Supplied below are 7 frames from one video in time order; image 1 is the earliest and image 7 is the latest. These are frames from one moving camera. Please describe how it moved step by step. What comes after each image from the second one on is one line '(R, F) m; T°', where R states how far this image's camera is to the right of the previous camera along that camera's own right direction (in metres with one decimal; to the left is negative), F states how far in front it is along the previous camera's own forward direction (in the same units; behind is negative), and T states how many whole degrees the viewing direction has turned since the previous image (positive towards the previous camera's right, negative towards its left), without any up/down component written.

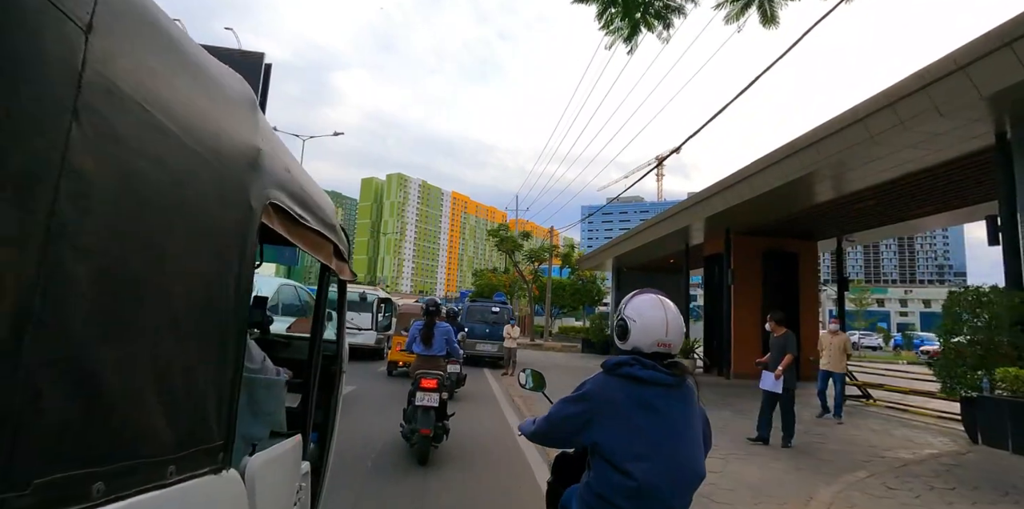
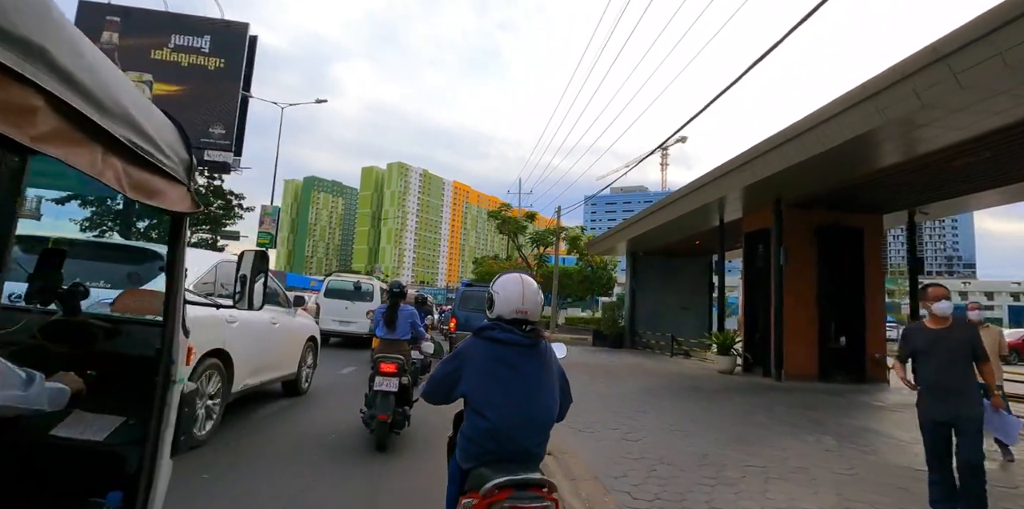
(0.0, +1.9) m; 0°
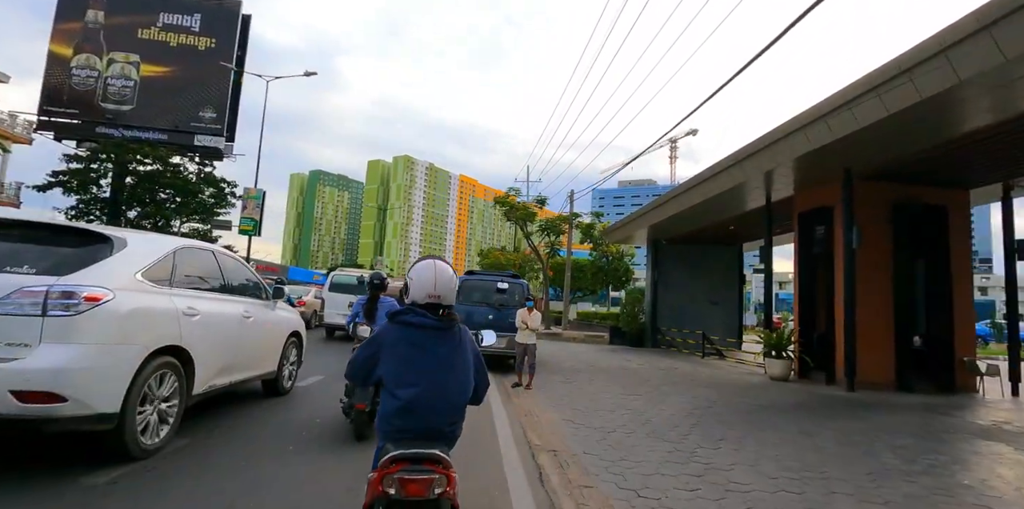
(-0.1, +1.5) m; -1°
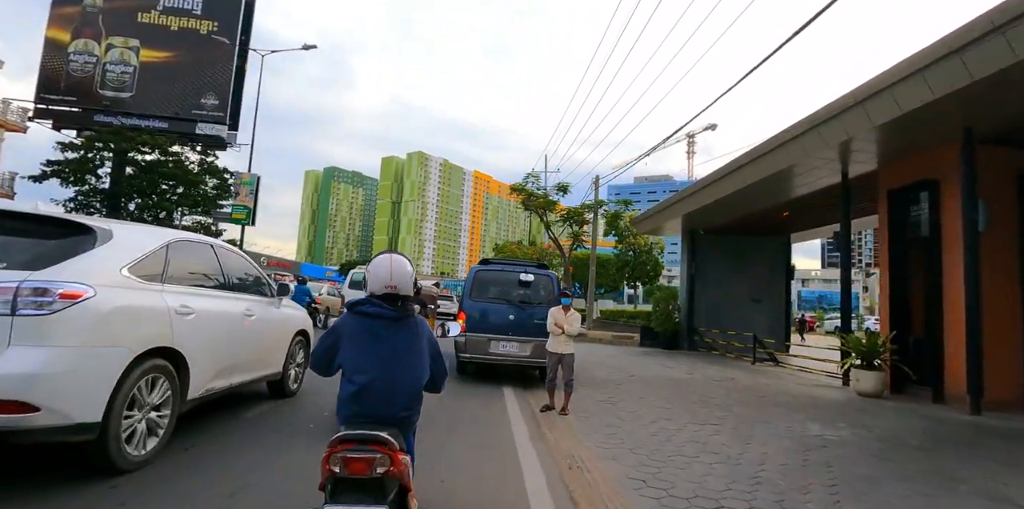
(-0.1, +1.4) m; -2°
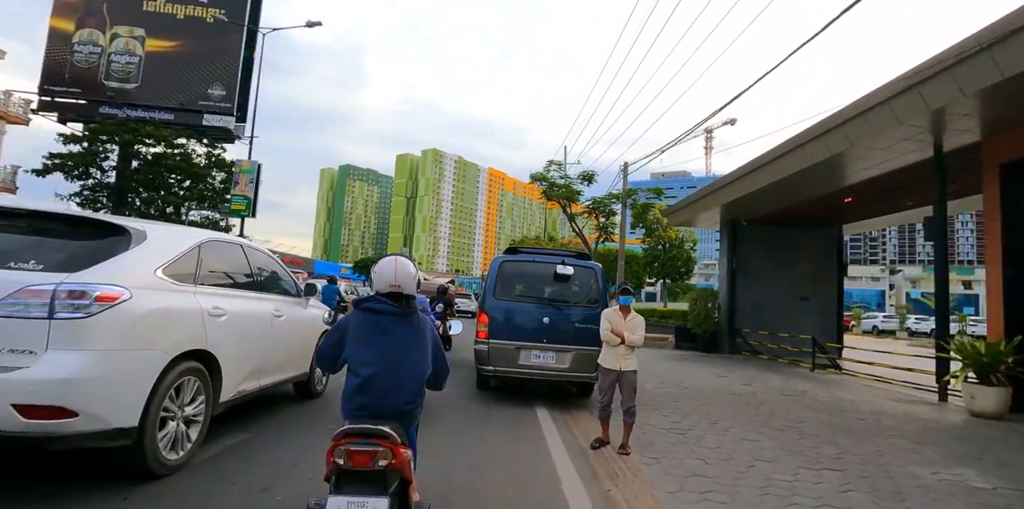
(-0.2, +1.1) m; -2°
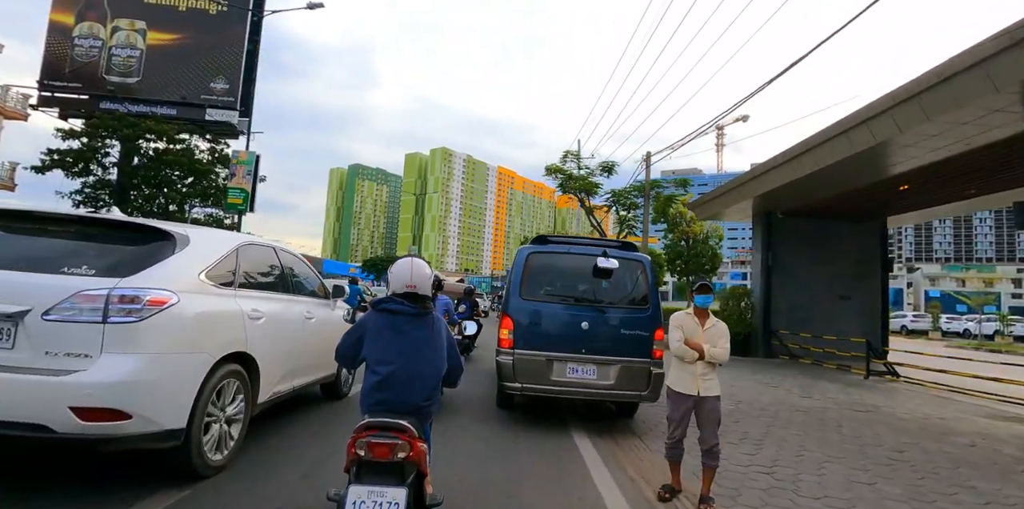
(-0.2, +0.8) m; -1°
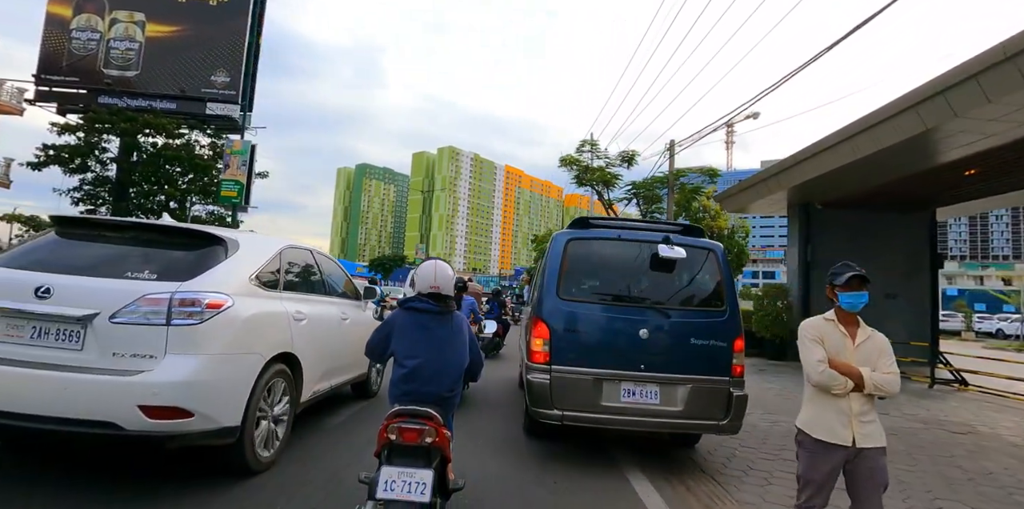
(-0.2, +0.8) m; -1°
